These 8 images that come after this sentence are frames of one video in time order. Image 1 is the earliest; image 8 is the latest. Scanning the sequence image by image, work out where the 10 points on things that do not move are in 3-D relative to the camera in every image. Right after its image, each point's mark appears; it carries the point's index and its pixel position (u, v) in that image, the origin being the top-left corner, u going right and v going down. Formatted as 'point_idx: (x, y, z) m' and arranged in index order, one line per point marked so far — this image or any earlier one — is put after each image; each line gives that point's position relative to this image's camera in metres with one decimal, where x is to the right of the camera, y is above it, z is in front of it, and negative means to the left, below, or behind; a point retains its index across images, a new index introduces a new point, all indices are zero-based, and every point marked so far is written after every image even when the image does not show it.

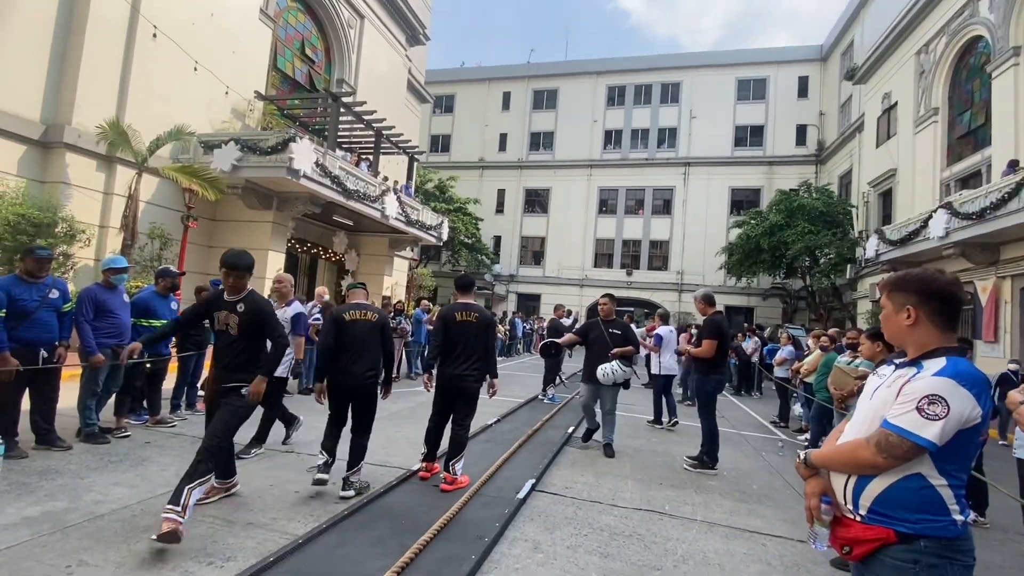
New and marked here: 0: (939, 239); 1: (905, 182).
0: (+13.2, +1.5, +14.7) m
1: (+16.3, +4.4, +19.8) m
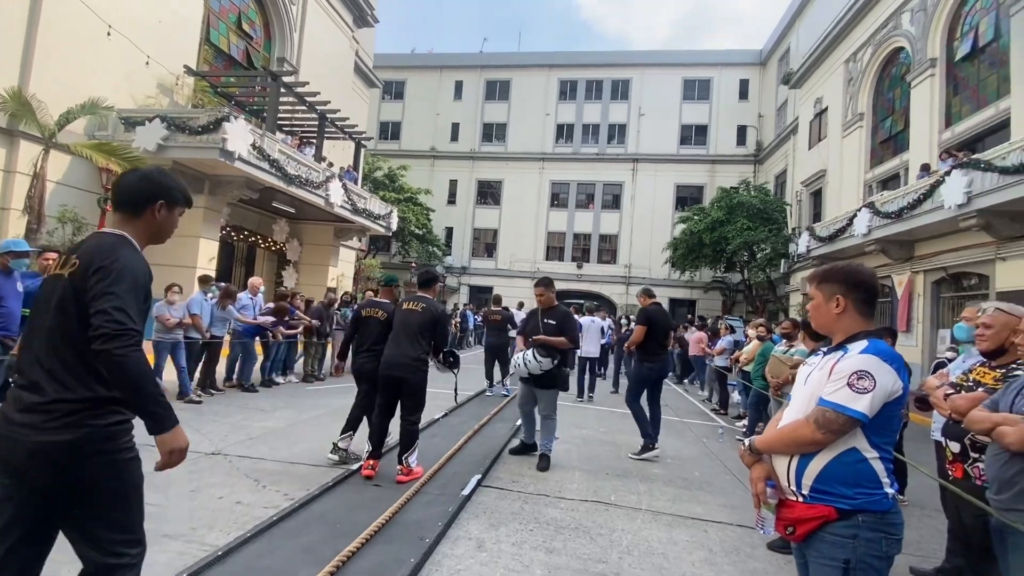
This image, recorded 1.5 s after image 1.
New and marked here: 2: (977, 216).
0: (+11.6, +1.7, +15.8) m
1: (+14.2, +4.6, +21.2) m
2: (+11.2, +1.7, +11.5) m
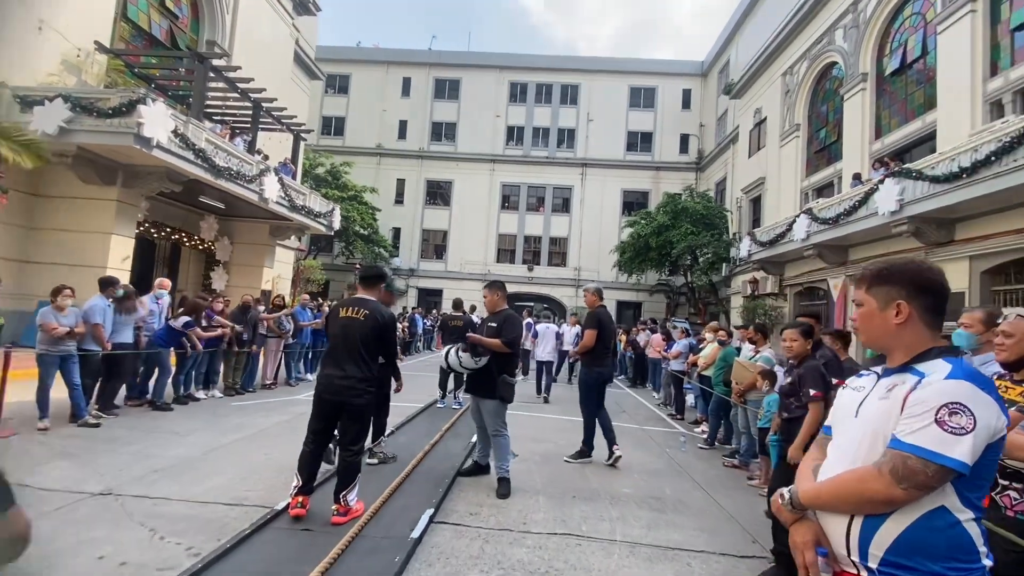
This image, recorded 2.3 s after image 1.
0: (+10.0, +1.6, +16.4) m
1: (+12.0, +4.5, +22.1) m
2: (+10.1, +1.7, +12.1) m
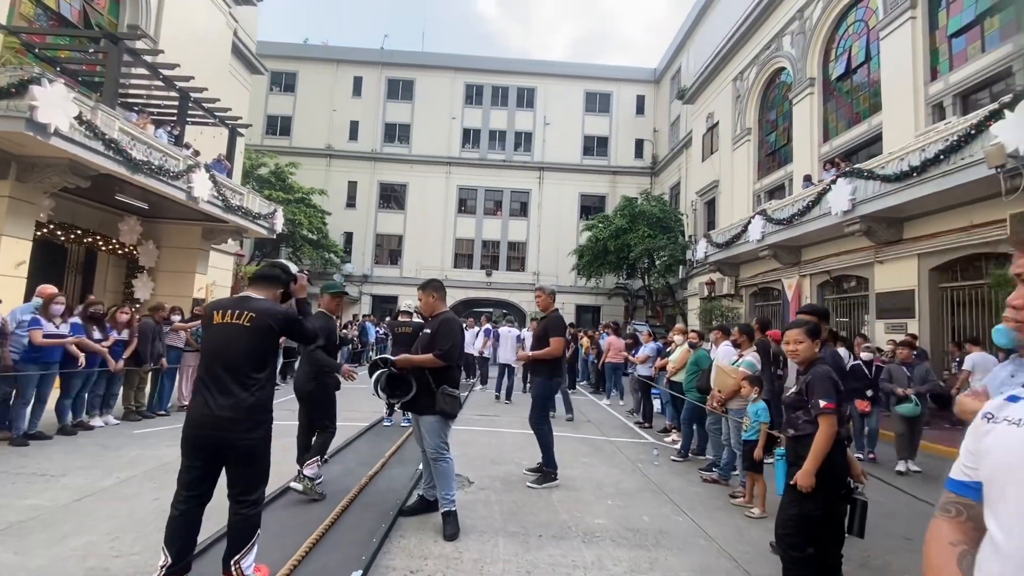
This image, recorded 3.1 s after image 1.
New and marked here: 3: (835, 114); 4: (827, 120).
0: (+8.5, +1.6, +16.5) m
1: (+10.0, +4.4, +22.4) m
2: (+8.9, +1.7, +12.2) m
3: (+10.7, +5.8, +15.8) m
4: (+10.7, +5.7, +16.1) m
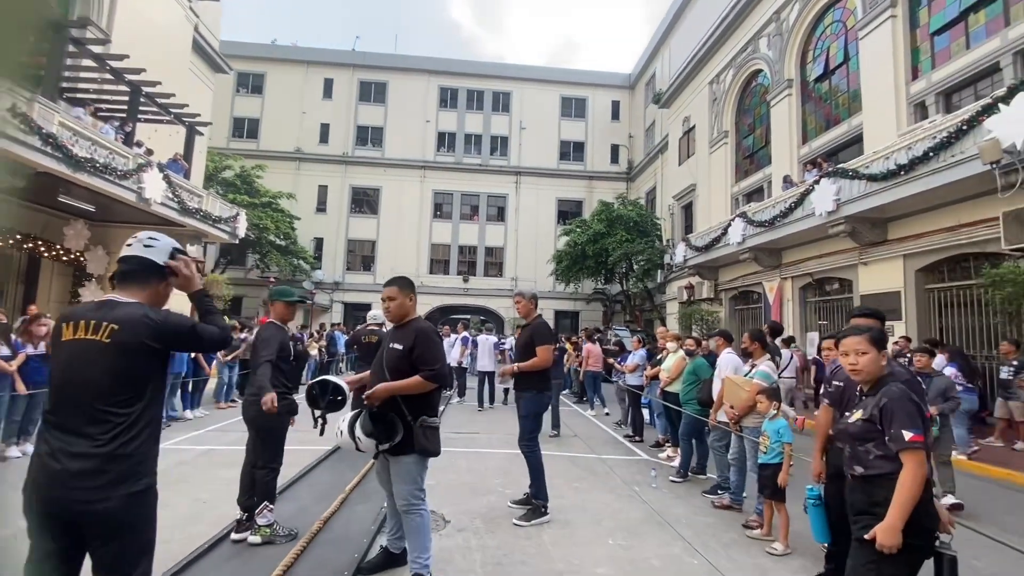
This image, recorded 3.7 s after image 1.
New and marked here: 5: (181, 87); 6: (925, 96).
0: (+7.7, +1.5, +16.3) m
1: (+8.9, +4.3, +22.2) m
2: (+8.4, +1.7, +12.0) m
3: (+9.9, +5.7, +15.7) m
4: (+9.9, +5.6, +16.1) m
5: (-13.2, +8.0, +19.0) m
6: (+10.1, +4.7, +11.6) m
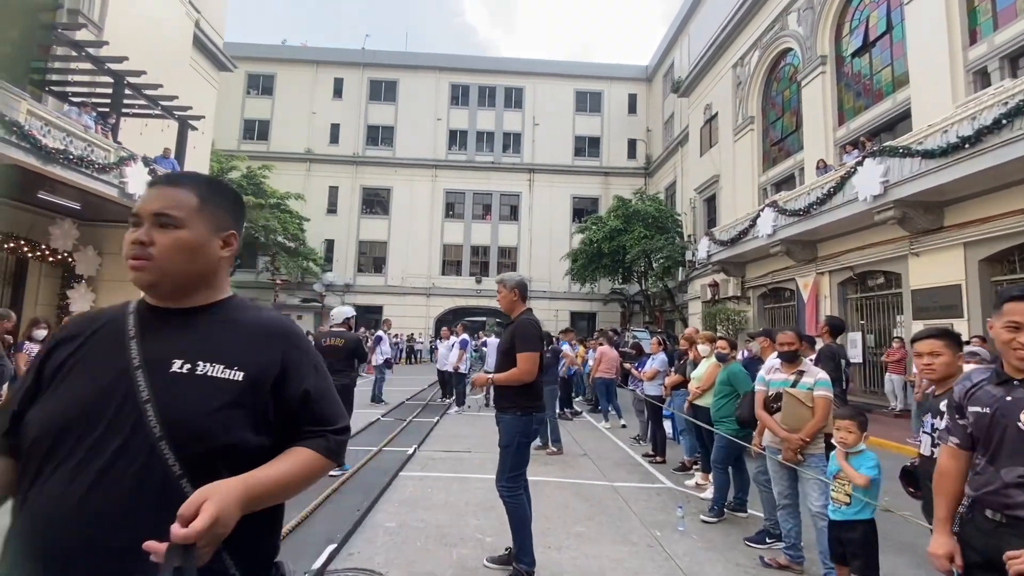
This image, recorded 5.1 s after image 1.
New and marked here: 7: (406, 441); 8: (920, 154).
0: (+8.0, +1.6, +14.9) m
1: (+9.4, +4.4, +20.8) m
2: (+8.5, +1.8, +10.6) m
3: (+10.1, +5.8, +14.2) m
4: (+10.1, +5.7, +14.6) m
5: (-12.9, +7.9, +18.4) m
6: (+10.1, +4.8, +10.2) m
7: (-1.6, -2.3, +7.2) m
8: (+8.2, +2.7, +9.6) m
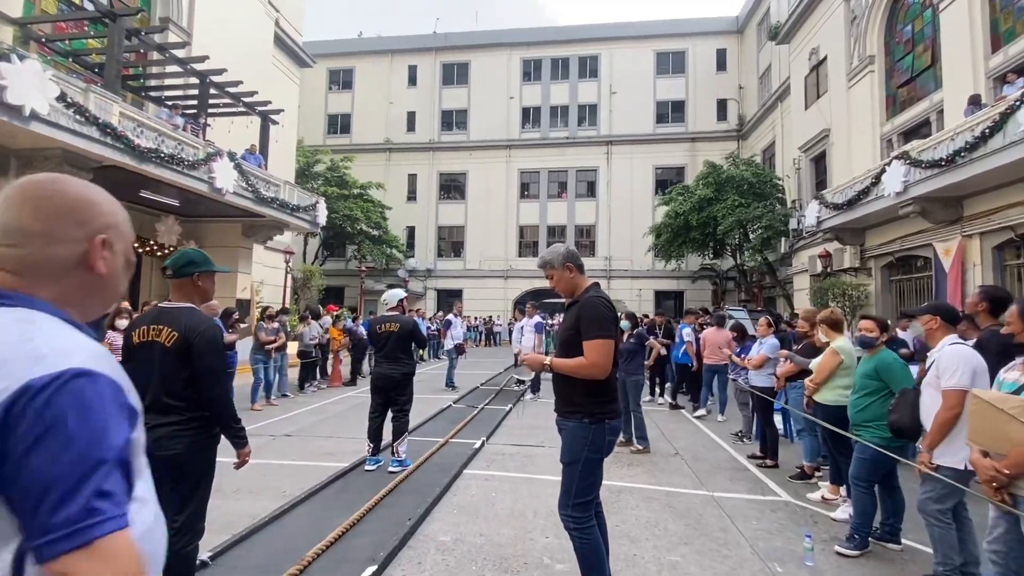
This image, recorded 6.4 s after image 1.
0: (+10.1, +2.4, +12.6) m
1: (+12.4, +5.5, +18.0) m
2: (+9.9, +2.5, +8.2) m
3: (+11.9, +6.7, +11.4) m
4: (+12.0, +6.6, +11.7) m
5: (-10.1, +8.4, +19.3) m
6: (+11.3, +5.5, +7.4) m
7: (-0.5, -2.0, +6.7) m
8: (+9.4, +3.3, +7.3) m
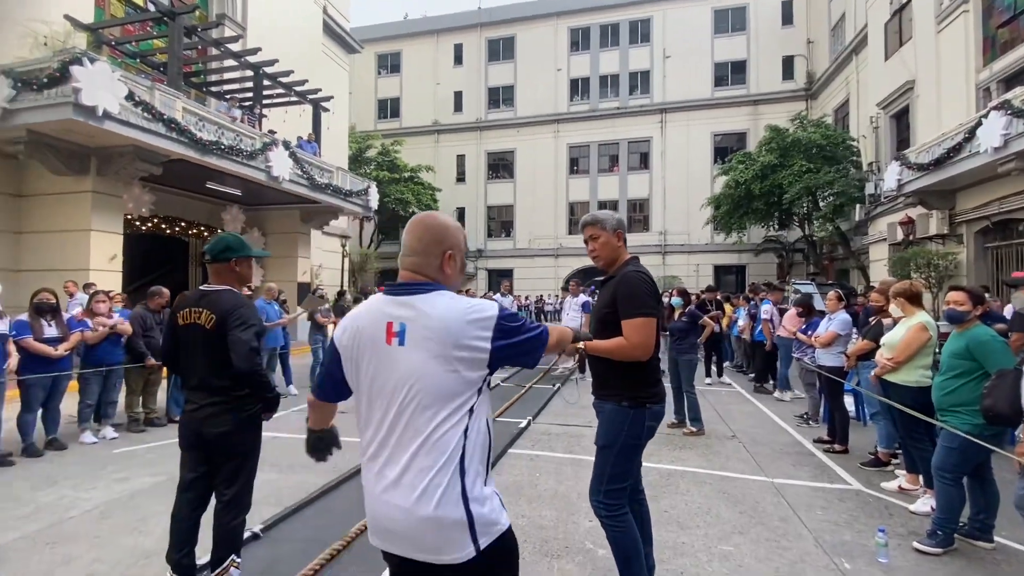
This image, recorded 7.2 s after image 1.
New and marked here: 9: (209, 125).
0: (+11.2, +3.2, +11.1) m
1: (+14.0, +6.5, +16.2) m
2: (+10.5, +3.0, +6.8) m
3: (+12.8, +7.4, +9.6) m
4: (+12.9, +7.4, +9.9) m
5: (-8.2, +9.0, +19.8) m
6: (+11.8, +6.1, +5.7) m
7: (+0.2, -1.7, +6.6) m
8: (+10.0, +3.8, +5.9) m
9: (-7.2, +3.9, +11.4) m
